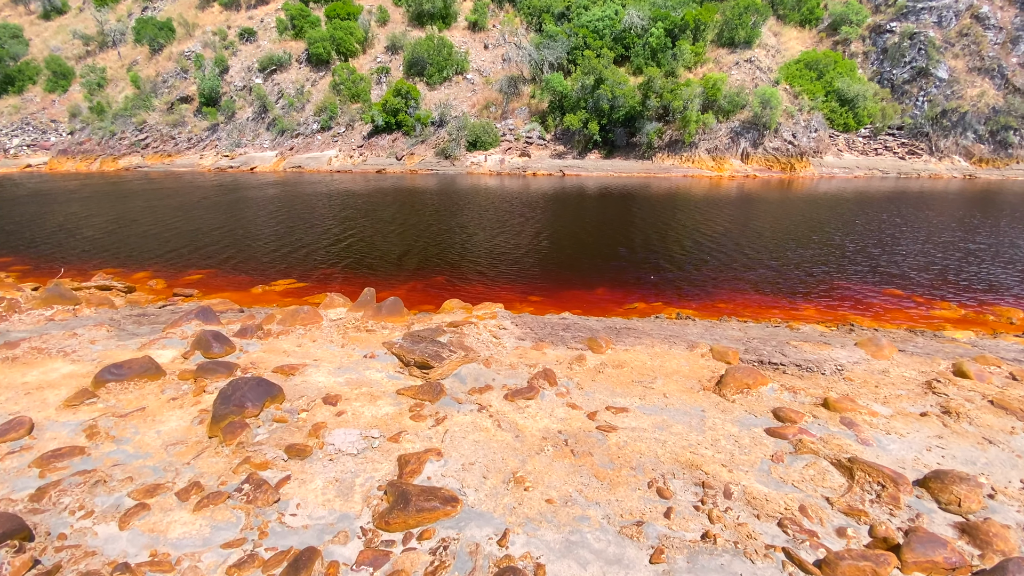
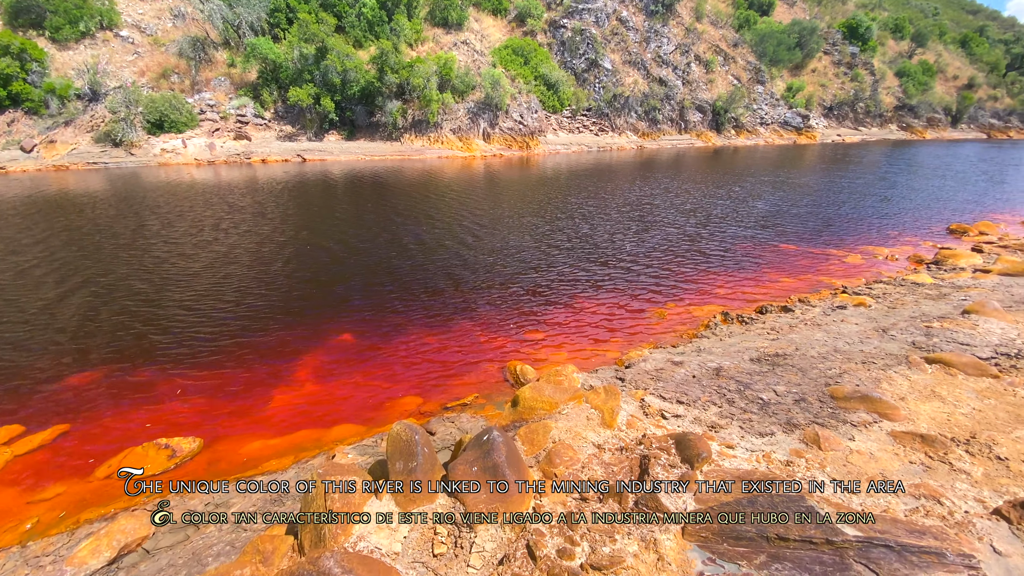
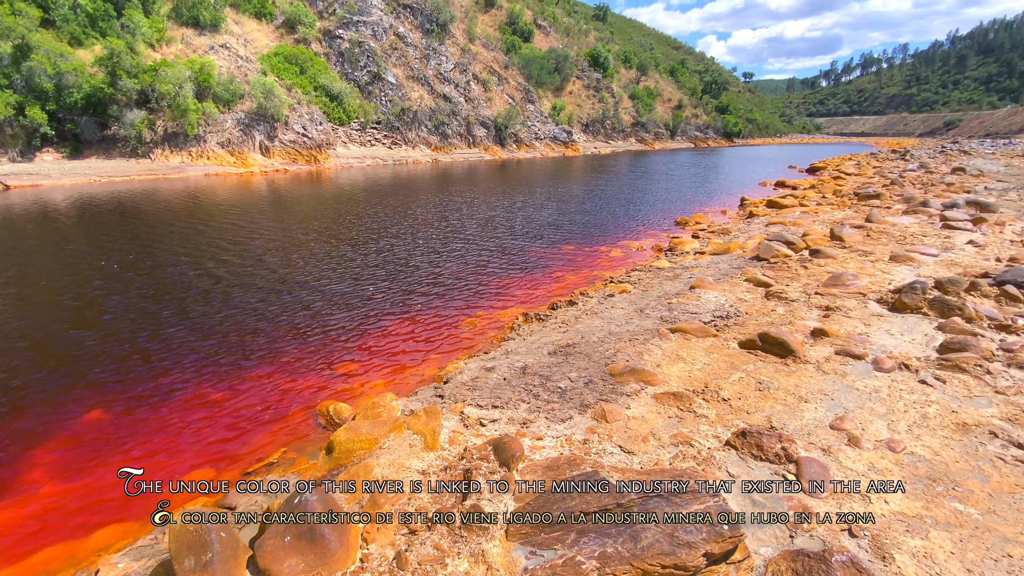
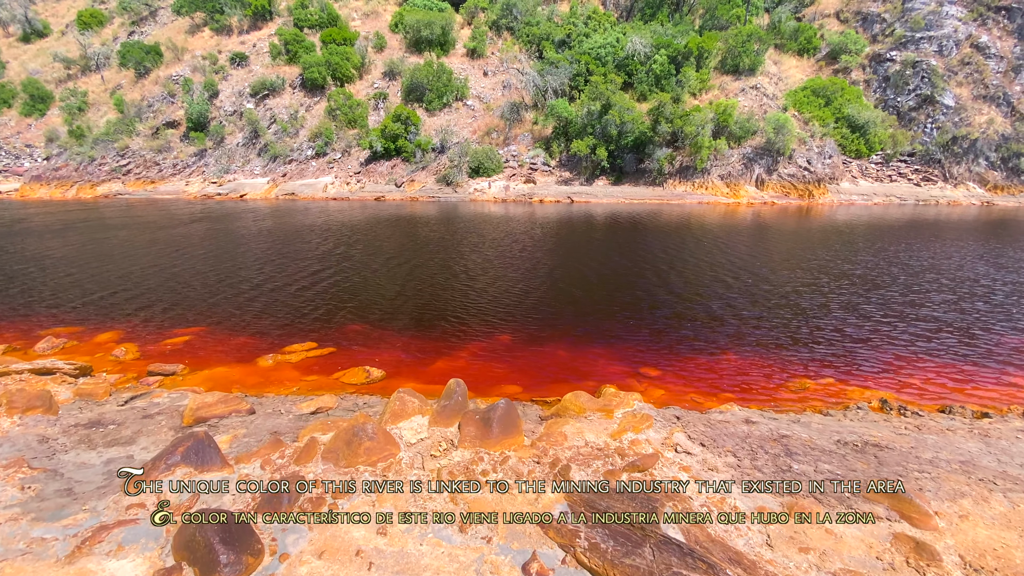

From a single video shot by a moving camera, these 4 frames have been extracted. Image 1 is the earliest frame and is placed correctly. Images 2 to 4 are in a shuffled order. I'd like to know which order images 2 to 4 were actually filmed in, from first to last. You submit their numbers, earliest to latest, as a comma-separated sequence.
4, 2, 3
